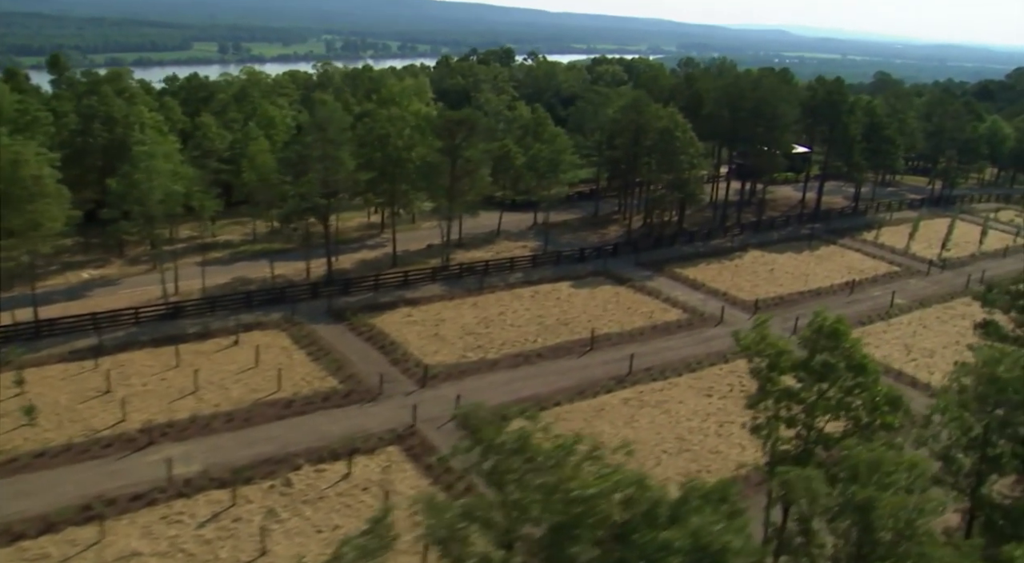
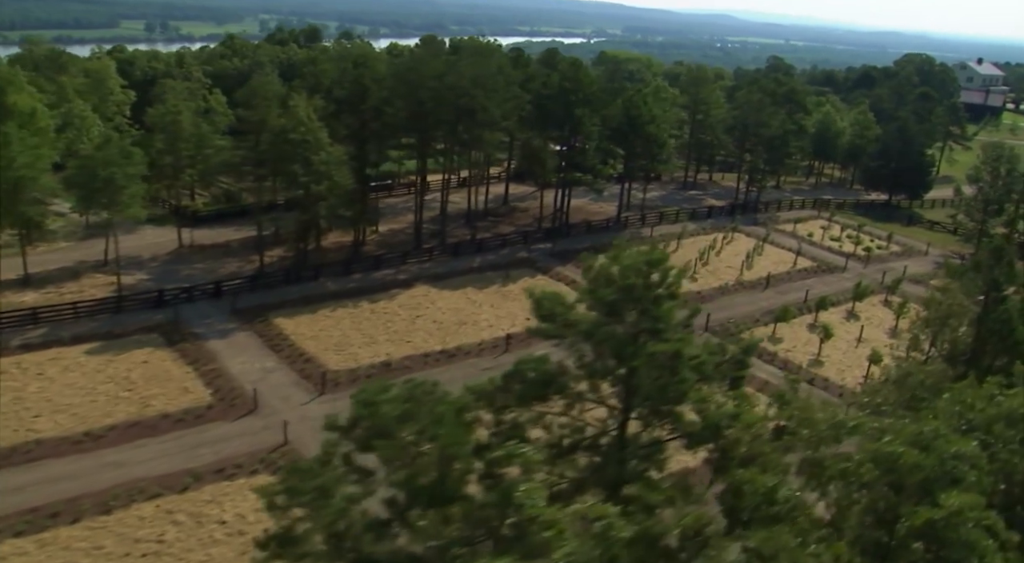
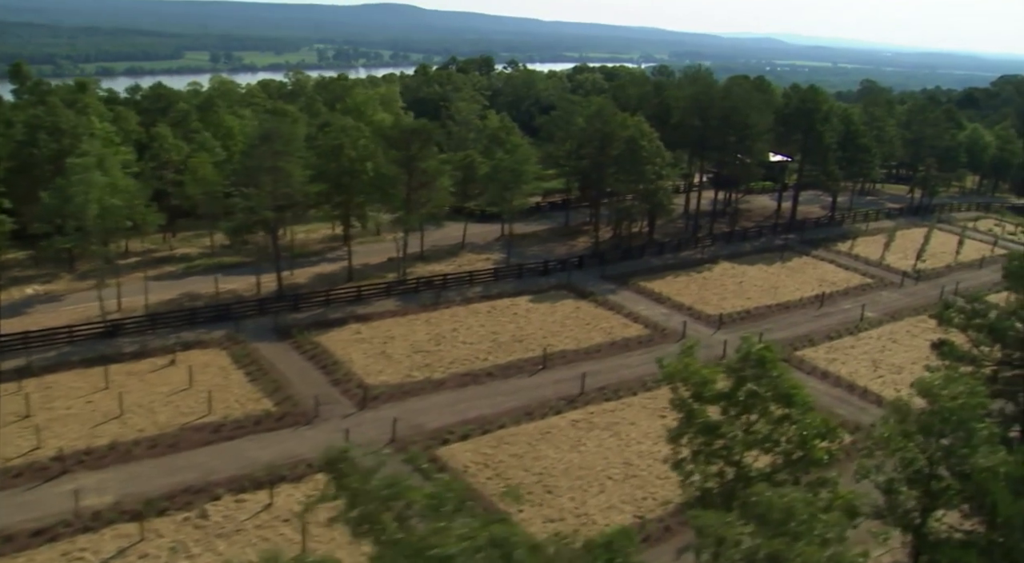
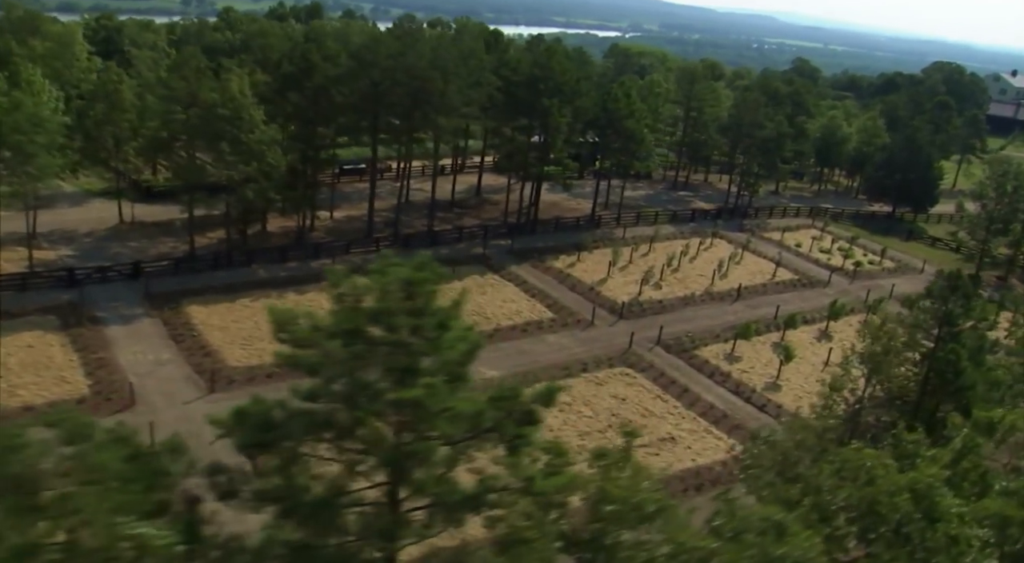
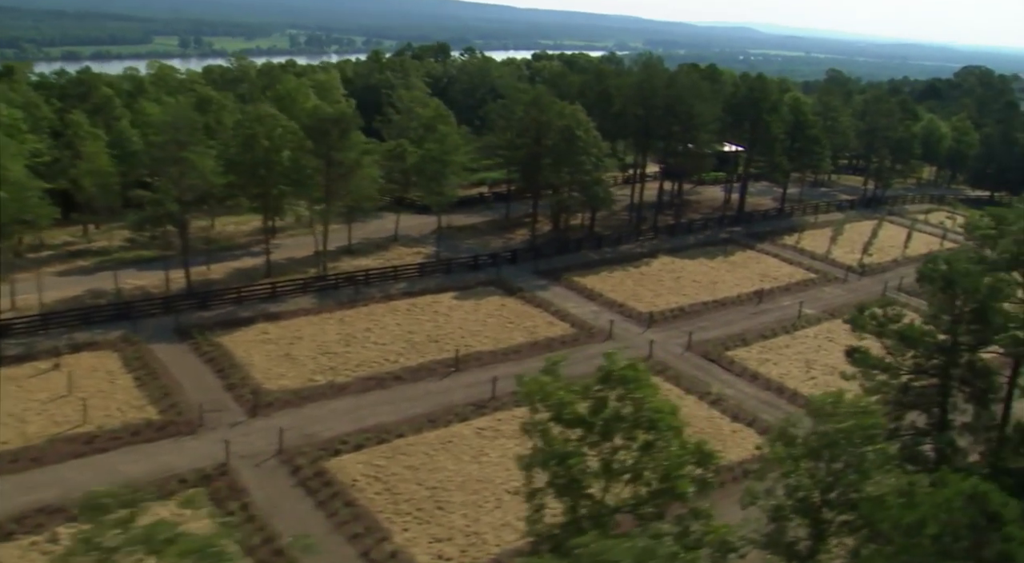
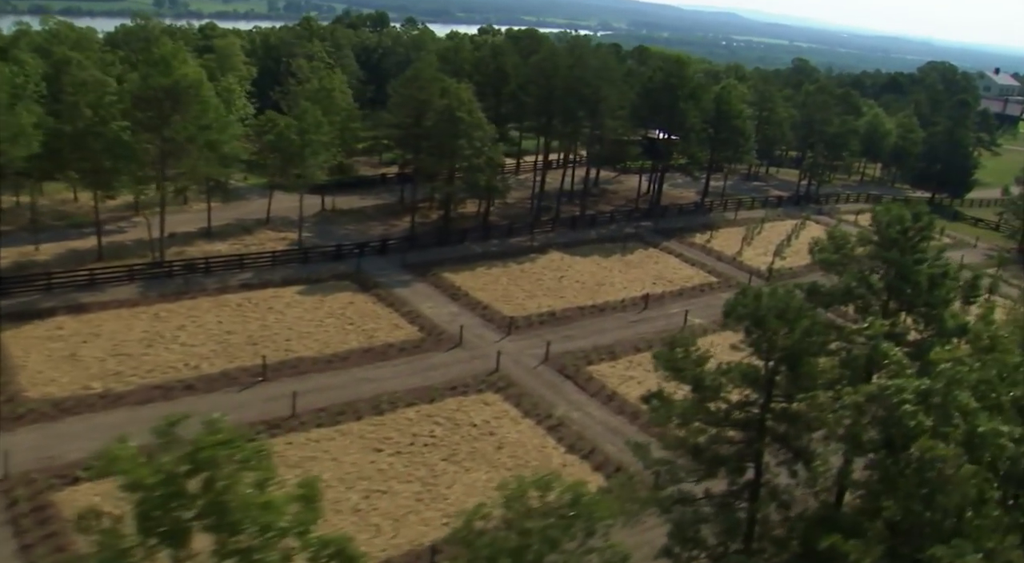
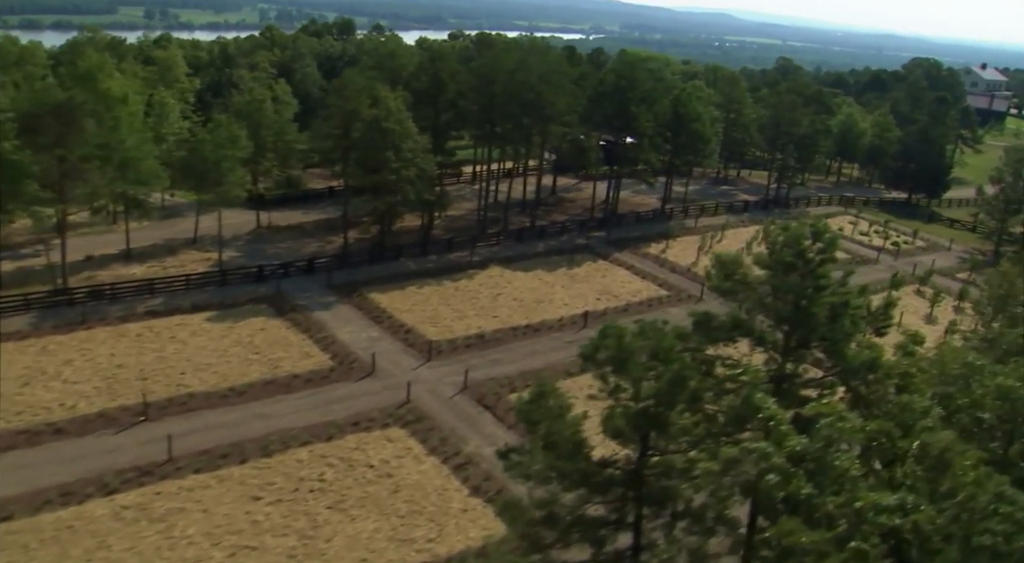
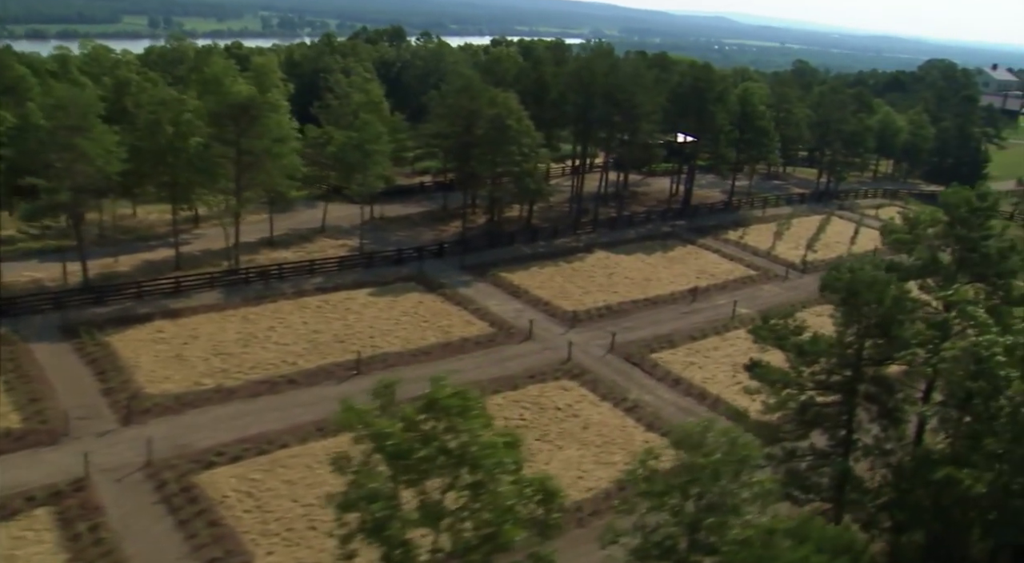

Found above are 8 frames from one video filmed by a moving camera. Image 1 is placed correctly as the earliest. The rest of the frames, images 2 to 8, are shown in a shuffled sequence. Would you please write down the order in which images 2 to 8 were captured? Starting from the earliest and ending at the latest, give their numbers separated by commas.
3, 5, 8, 6, 7, 2, 4
